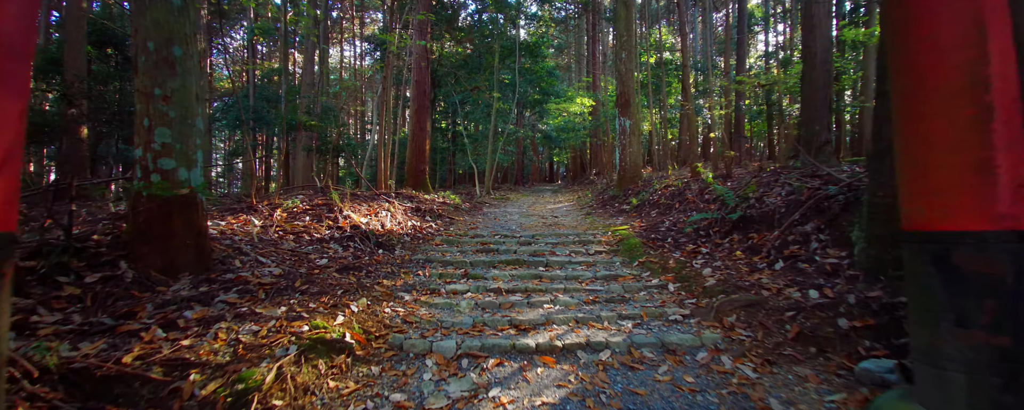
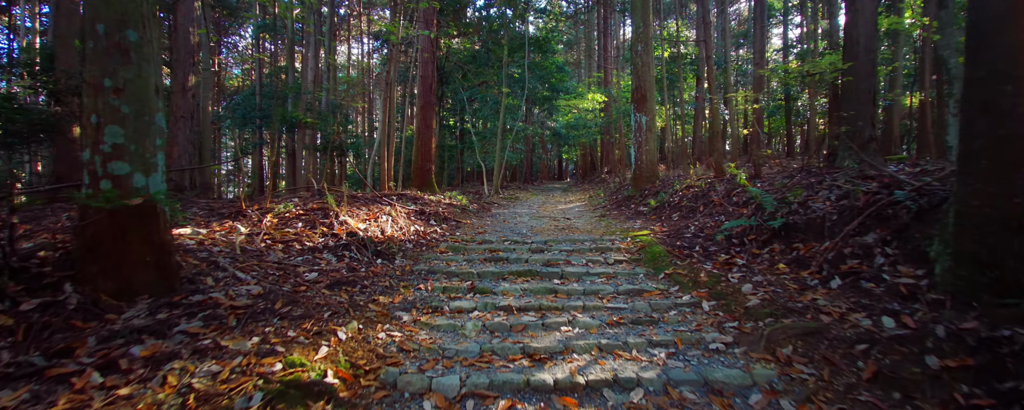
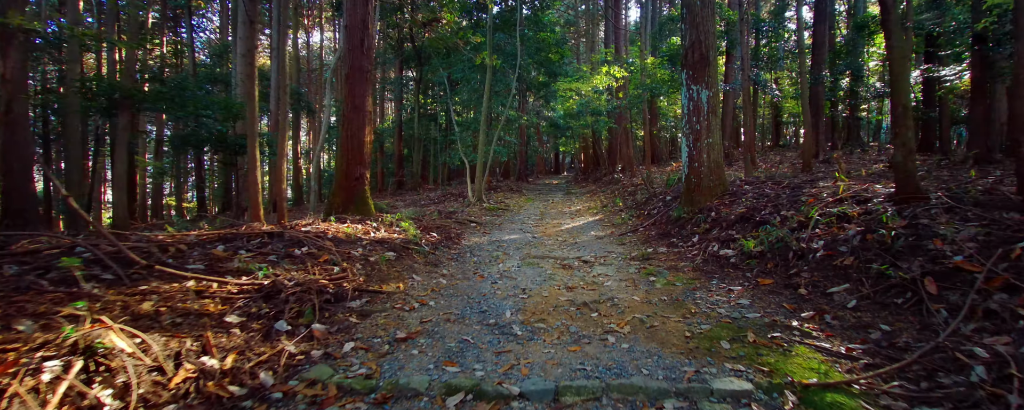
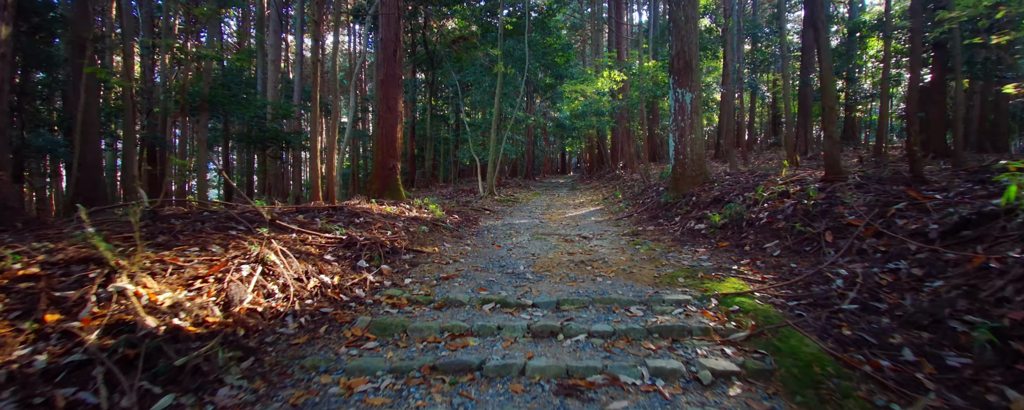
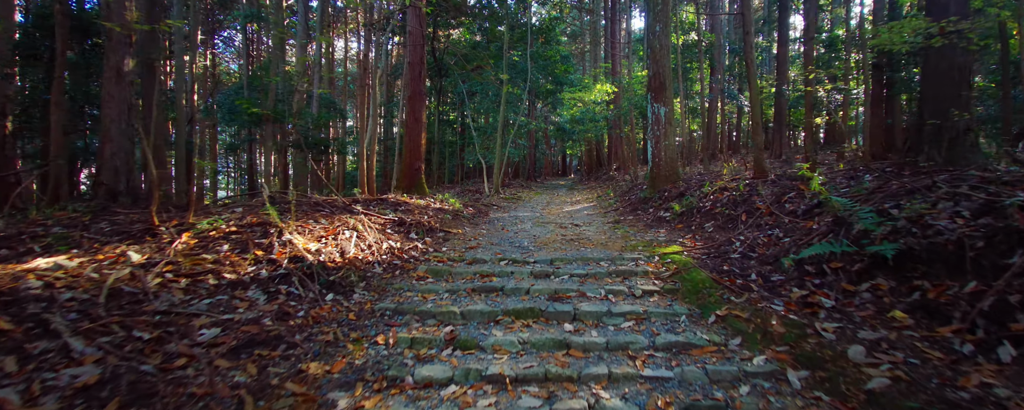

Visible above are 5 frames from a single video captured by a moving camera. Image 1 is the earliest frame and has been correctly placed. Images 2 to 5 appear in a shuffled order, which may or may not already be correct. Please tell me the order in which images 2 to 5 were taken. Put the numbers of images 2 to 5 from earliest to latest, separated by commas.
2, 5, 4, 3
